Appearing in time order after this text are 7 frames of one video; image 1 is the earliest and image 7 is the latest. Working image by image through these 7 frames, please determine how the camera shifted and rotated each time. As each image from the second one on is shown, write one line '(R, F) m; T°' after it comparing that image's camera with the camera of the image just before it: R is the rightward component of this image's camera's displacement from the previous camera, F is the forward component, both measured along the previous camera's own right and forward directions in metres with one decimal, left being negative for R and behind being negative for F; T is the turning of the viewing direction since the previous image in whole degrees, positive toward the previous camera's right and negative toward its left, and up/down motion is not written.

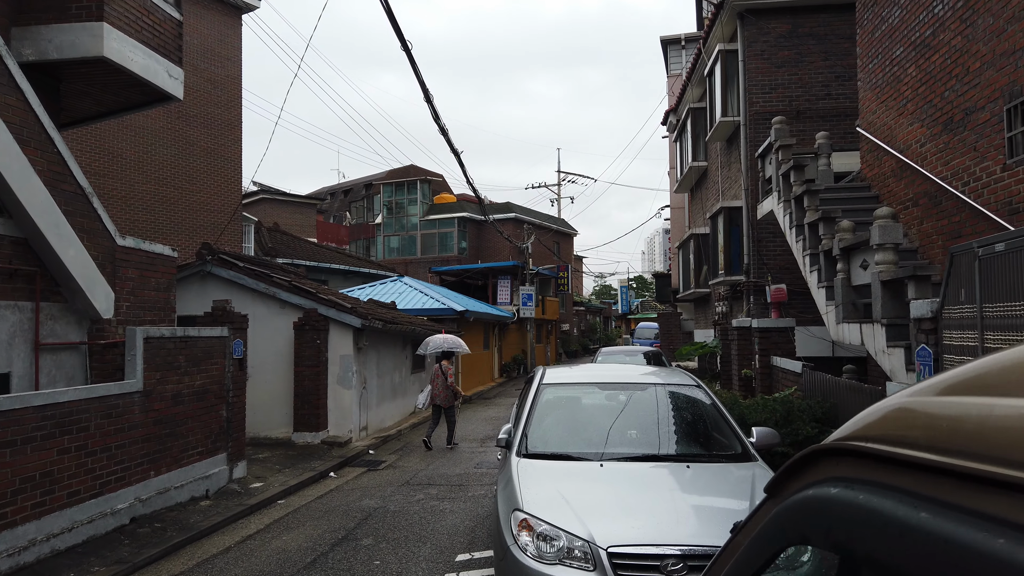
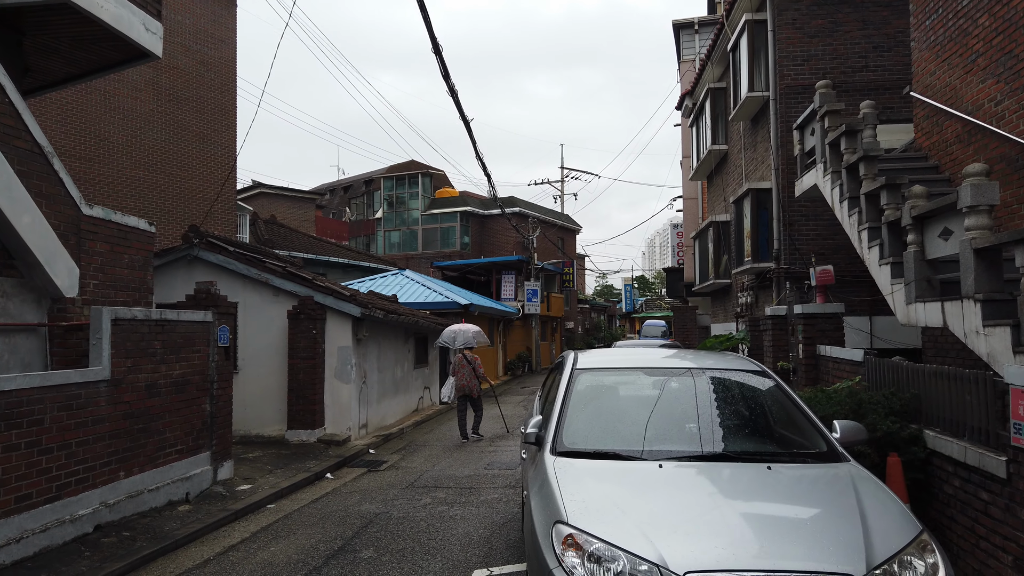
(-0.2, +0.9) m; 0°
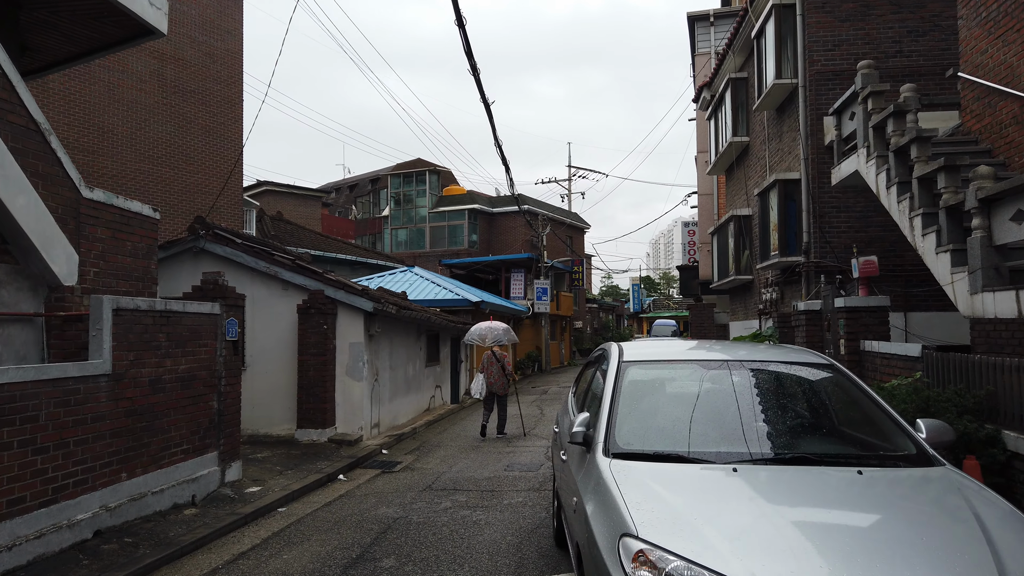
(-0.2, +0.4) m; 0°
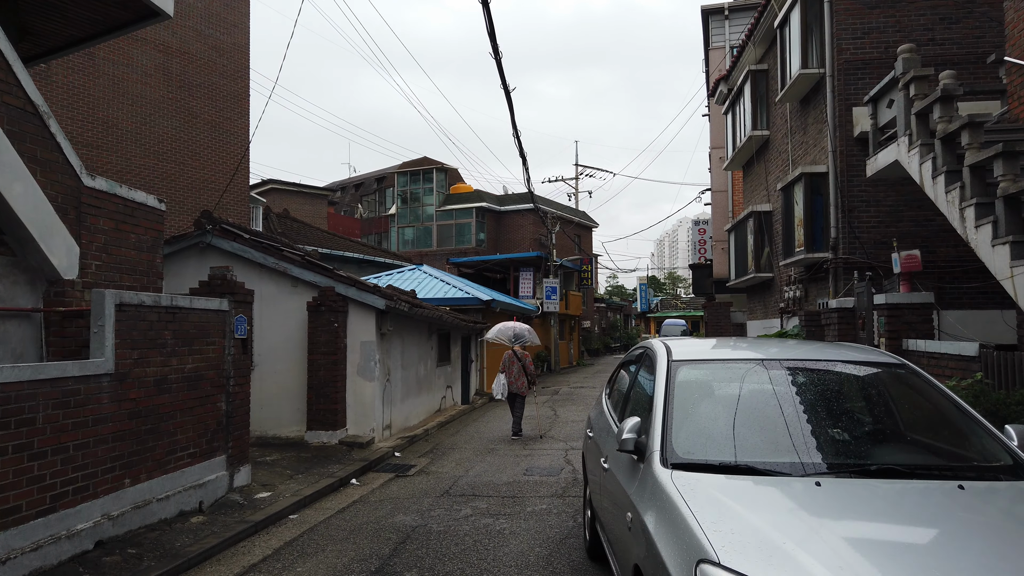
(-0.2, +0.4) m; 0°
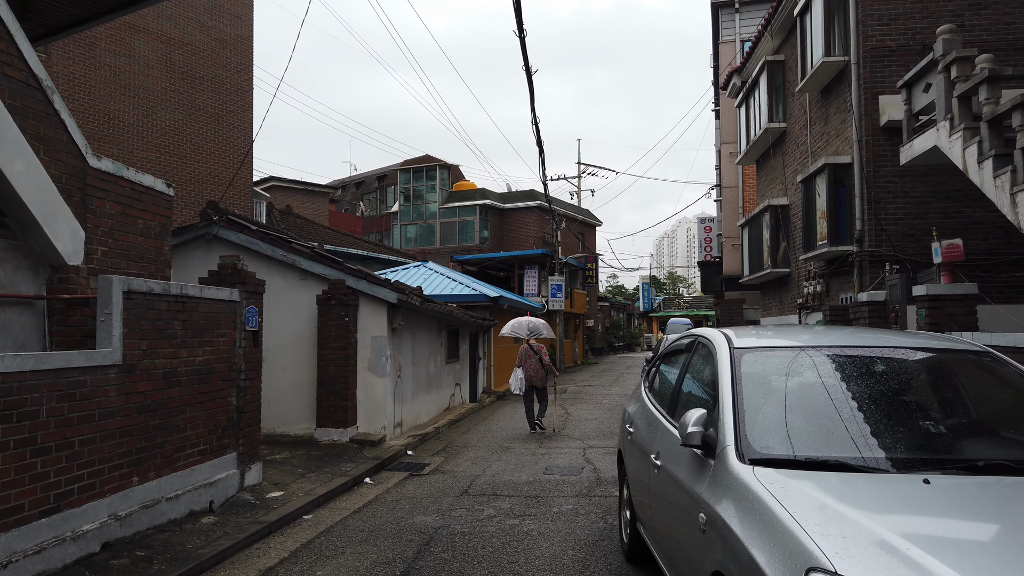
(-0.2, +0.3) m; 0°
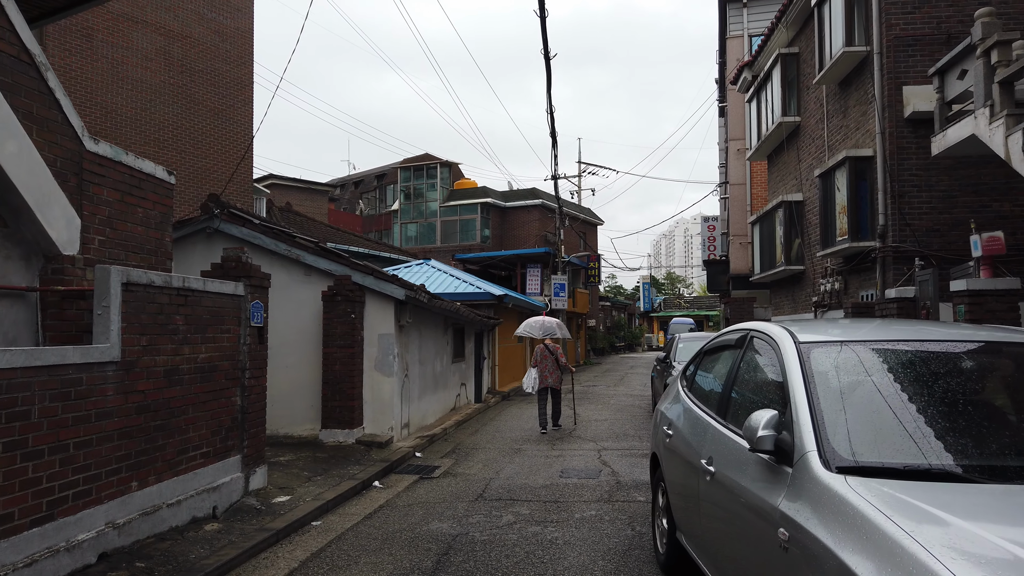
(-0.2, +0.3) m; 0°
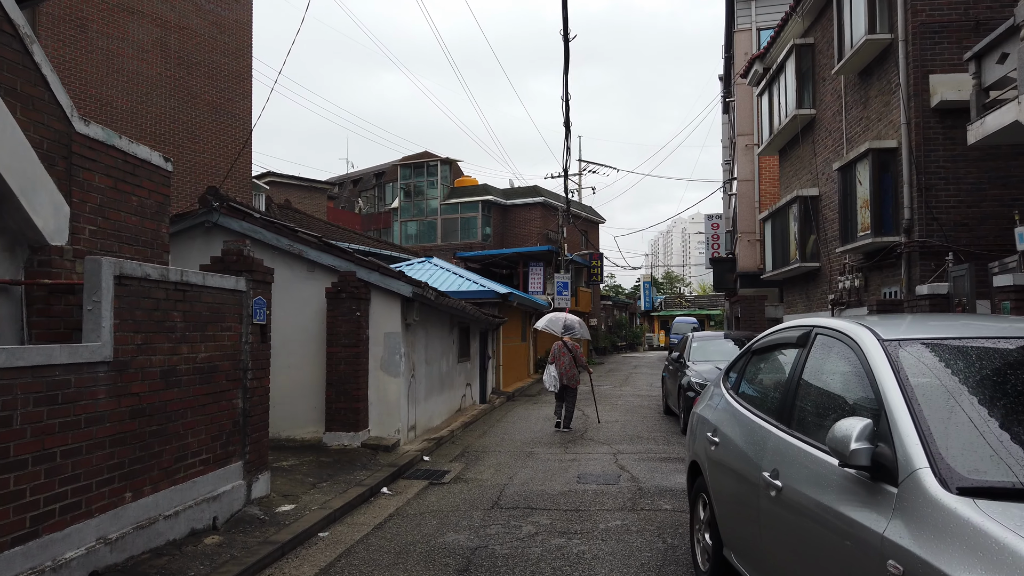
(-0.2, +0.4) m; 0°
